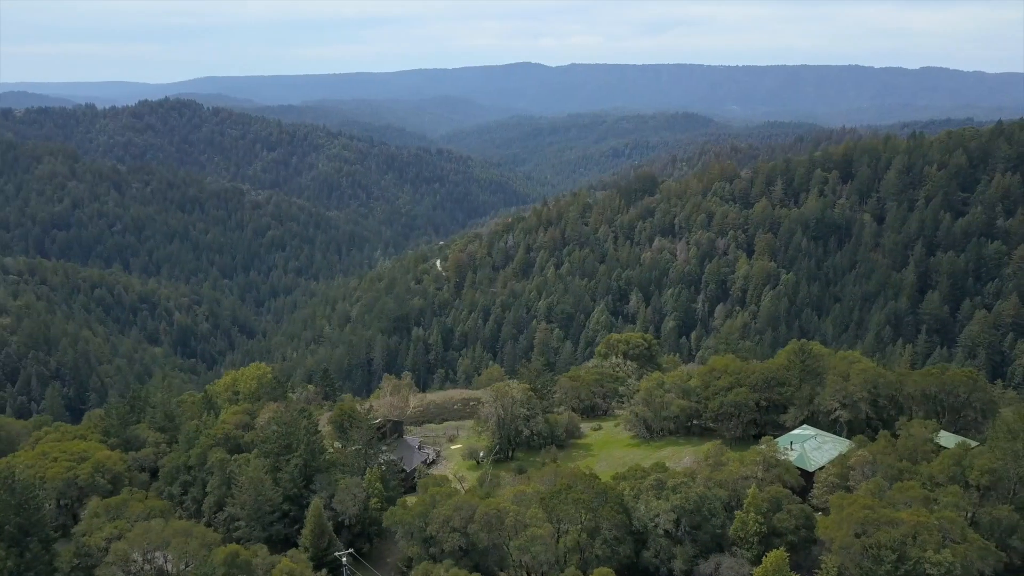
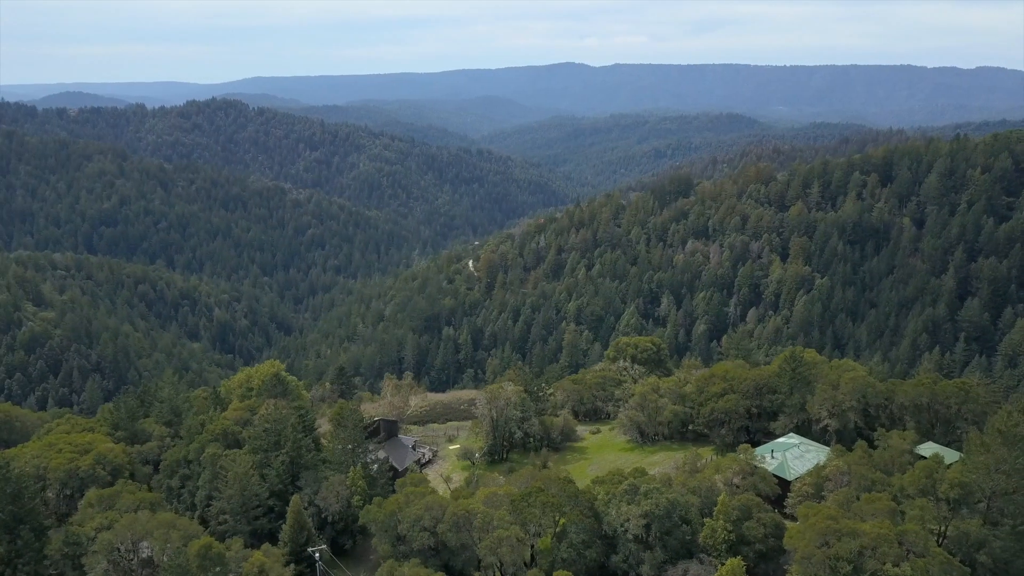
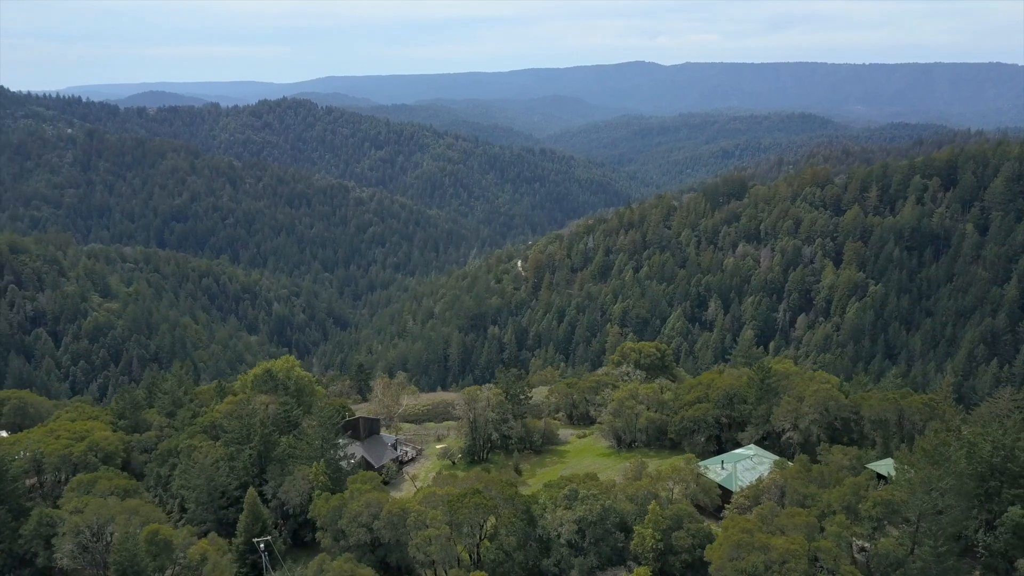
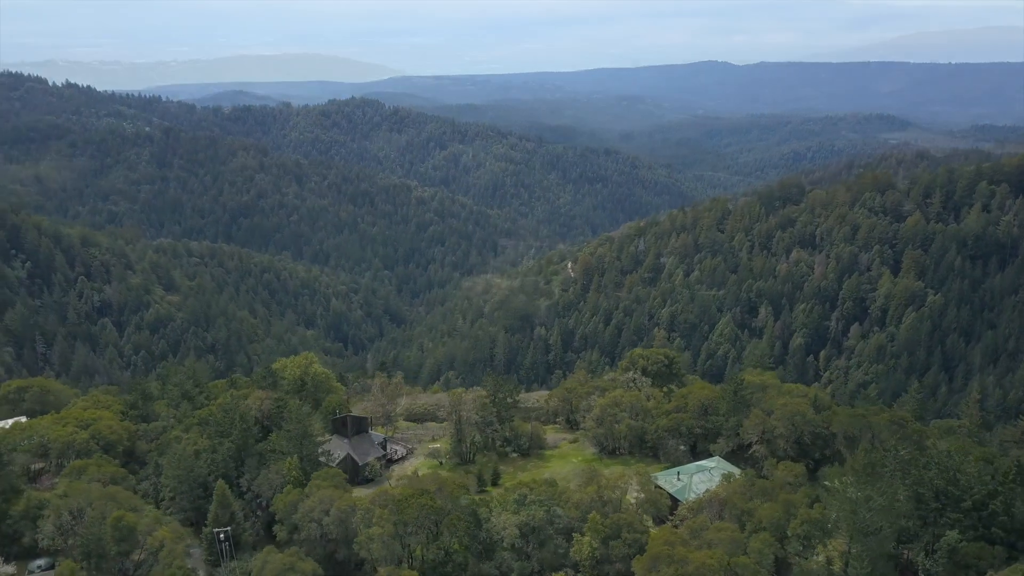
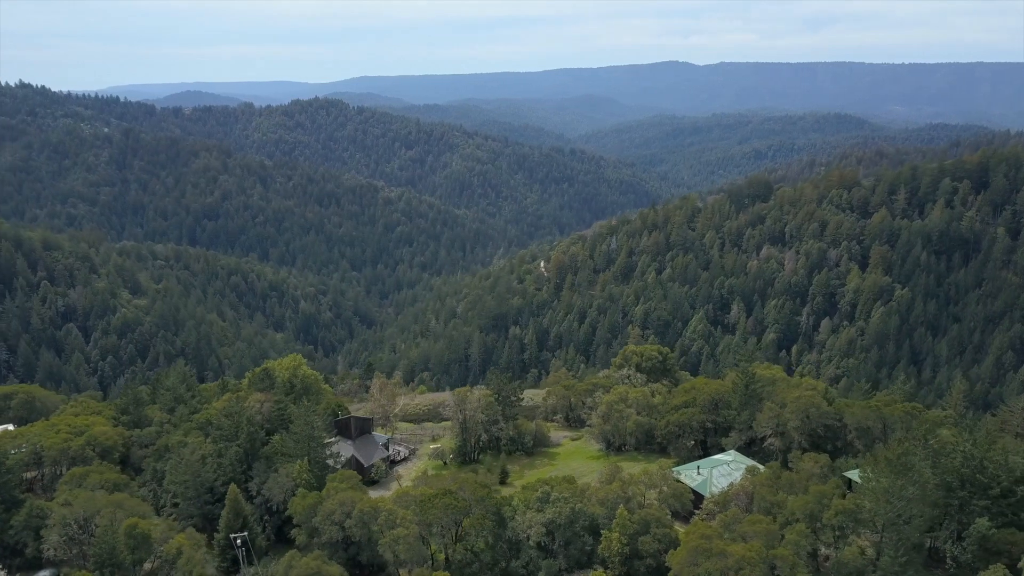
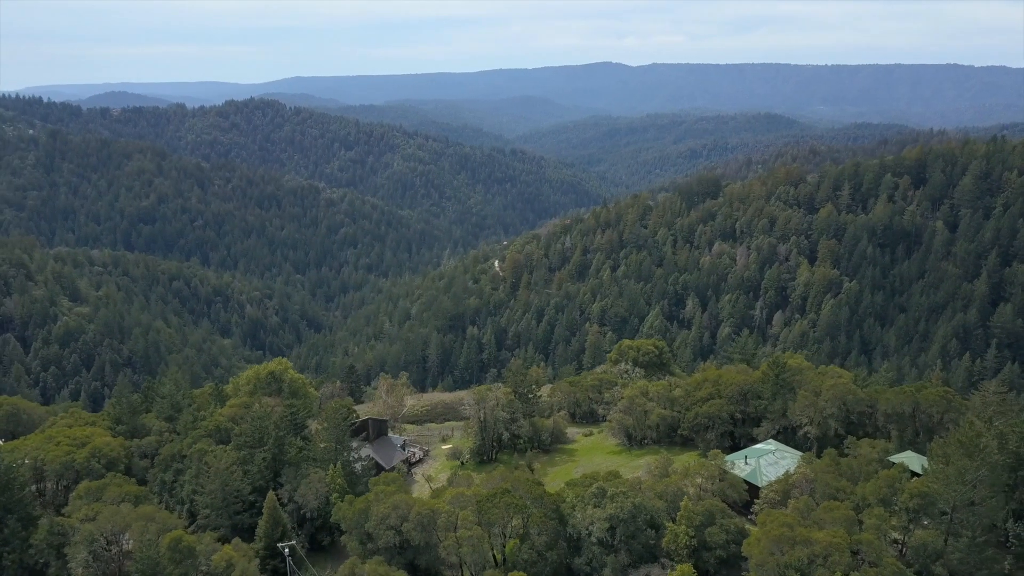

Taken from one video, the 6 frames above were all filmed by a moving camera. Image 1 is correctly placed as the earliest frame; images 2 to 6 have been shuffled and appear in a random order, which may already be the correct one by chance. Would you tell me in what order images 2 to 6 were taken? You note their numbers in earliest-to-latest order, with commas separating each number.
2, 6, 3, 5, 4
